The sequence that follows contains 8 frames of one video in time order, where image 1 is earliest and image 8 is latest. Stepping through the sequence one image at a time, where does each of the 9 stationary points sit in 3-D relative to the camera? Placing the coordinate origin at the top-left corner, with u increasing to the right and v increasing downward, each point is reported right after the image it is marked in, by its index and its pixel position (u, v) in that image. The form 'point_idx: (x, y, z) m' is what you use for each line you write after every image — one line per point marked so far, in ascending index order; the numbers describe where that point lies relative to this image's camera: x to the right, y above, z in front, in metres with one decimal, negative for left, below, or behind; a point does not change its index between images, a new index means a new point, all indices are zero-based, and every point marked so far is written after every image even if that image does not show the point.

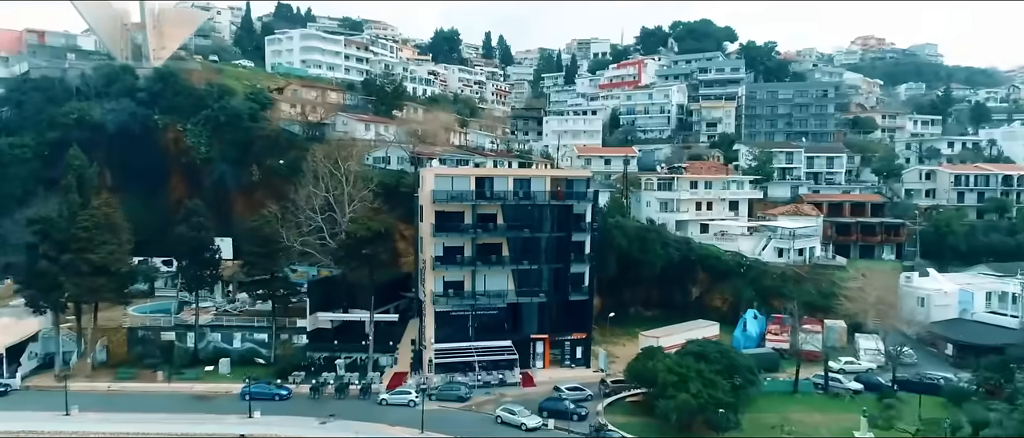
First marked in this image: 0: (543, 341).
0: (+0.5, -2.0, +11.5) m
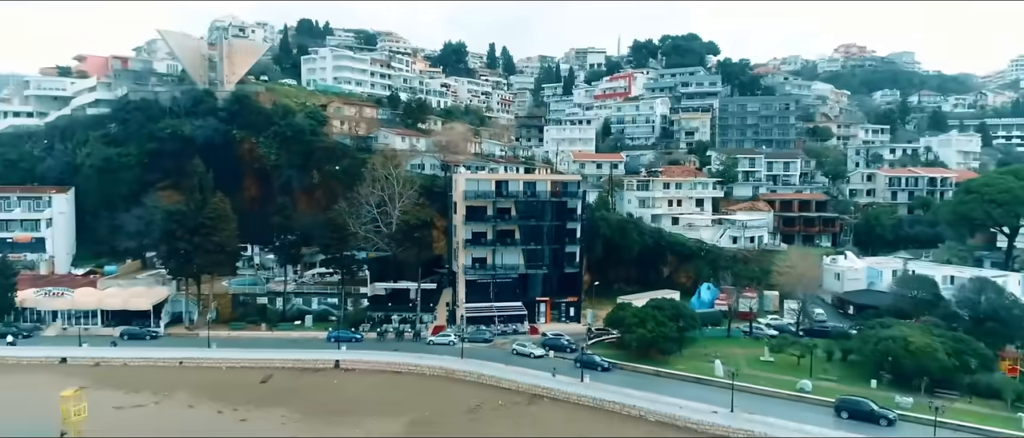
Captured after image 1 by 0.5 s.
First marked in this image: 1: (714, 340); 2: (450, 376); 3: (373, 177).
0: (+0.7, -1.8, +15.4) m
1: (+3.9, -2.4, +13.8) m
2: (-1.1, -2.6, +12.1) m
3: (-3.2, +0.9, +17.4) m
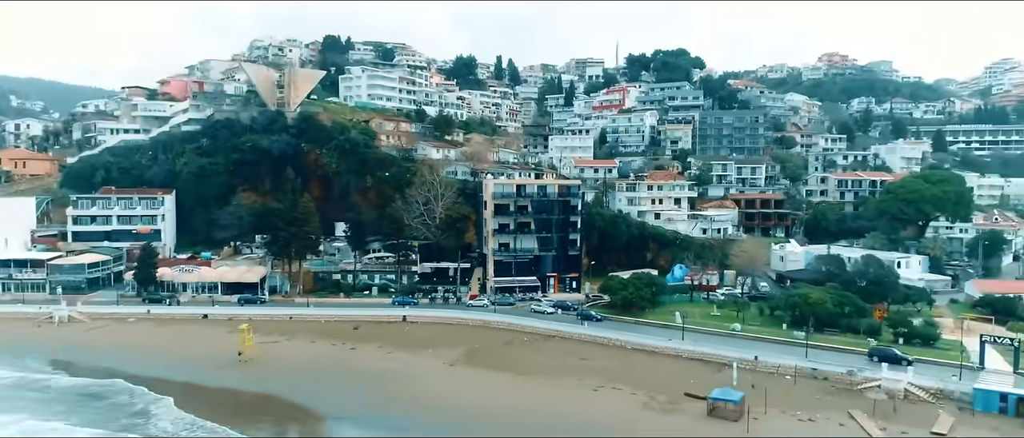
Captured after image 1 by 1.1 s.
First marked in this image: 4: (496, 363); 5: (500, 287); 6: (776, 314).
0: (+1.2, -1.7, +20.3) m
1: (+4.4, -2.2, +18.7) m
2: (-0.6, -2.5, +17.0) m
3: (-2.7, +1.0, +22.3) m
4: (-0.2, -2.8, +14.1) m
5: (-0.4, -1.9, +19.7) m
6: (+6.2, -2.2, +16.7) m
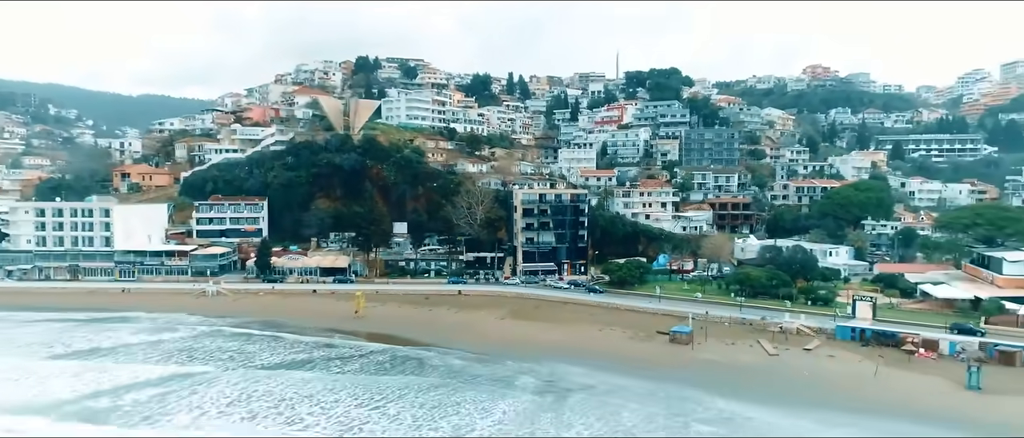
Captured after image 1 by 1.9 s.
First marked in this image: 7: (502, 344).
0: (+2.1, -1.7, +26.9) m
1: (+5.3, -2.2, +25.2) m
2: (+0.3, -2.5, +23.6) m
3: (-1.8, +1.0, +28.8) m
4: (+0.7, -2.9, +20.7) m
5: (+0.5, -1.9, +26.3) m
6: (+7.1, -2.2, +23.3) m
7: (-0.3, -3.2, +17.9) m
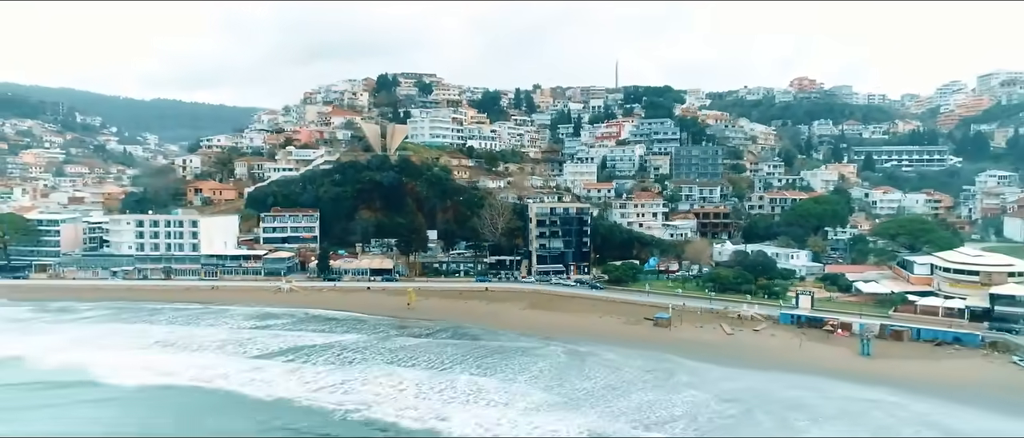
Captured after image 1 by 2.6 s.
0: (+2.8, -2.1, +32.4) m
1: (+6.0, -2.6, +30.8) m
2: (+1.0, -2.9, +29.2) m
3: (-1.1, +0.6, +34.4) m
4: (+1.4, -3.3, +26.3) m
5: (+1.2, -2.3, +31.9) m
6: (+7.8, -2.7, +28.9) m
7: (+0.5, -3.6, +23.4) m
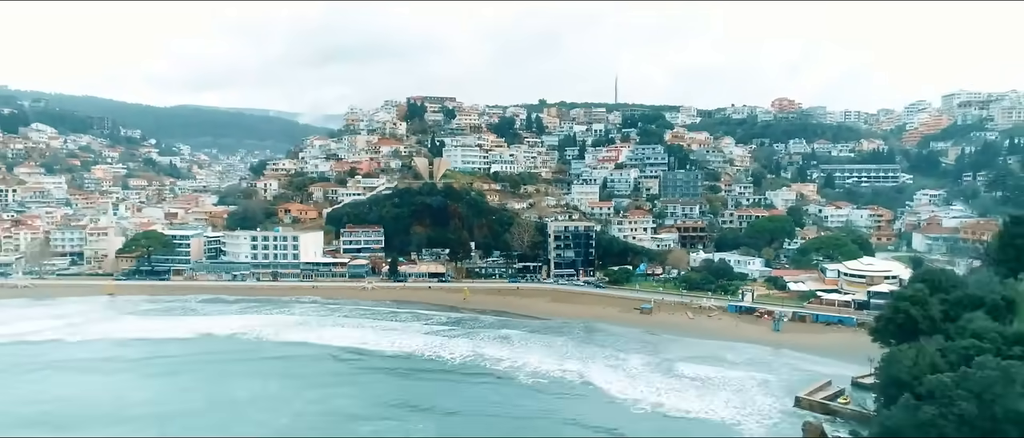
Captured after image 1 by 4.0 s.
0: (+4.2, -3.1, +42.6) m
1: (+7.4, -3.6, +40.9) m
2: (+2.4, -3.9, +39.3) m
3: (+0.3, -0.4, +44.6) m
4: (+2.8, -4.3, +36.4) m
5: (+2.6, -3.3, +42.0) m
6: (+9.2, -3.6, +39.0) m
7: (+1.8, -4.6, +33.6) m
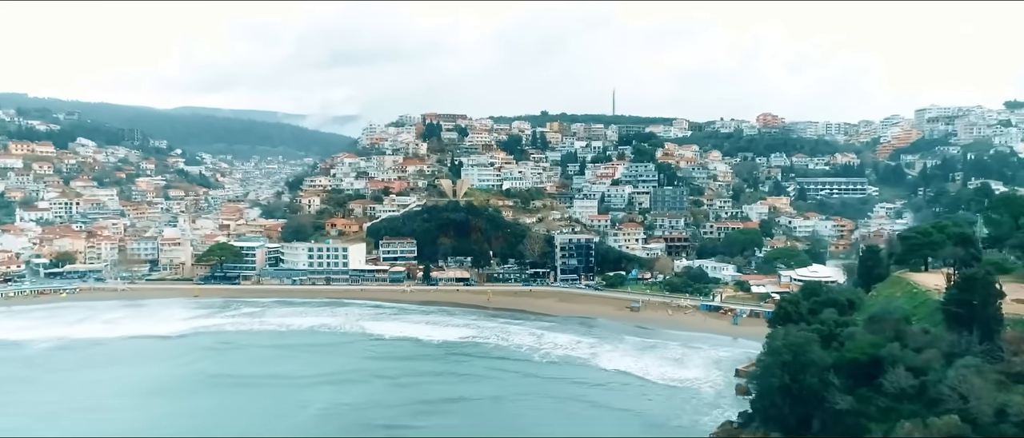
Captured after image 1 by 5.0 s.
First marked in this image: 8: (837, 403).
0: (+5.1, -4.0, +51.0) m
1: (+8.4, -4.6, +49.3) m
2: (+3.3, -4.9, +47.7) m
3: (+1.2, -1.4, +52.9) m
4: (+3.7, -5.2, +44.8) m
5: (+3.6, -4.3, +50.4) m
6: (+10.2, -4.6, +47.4) m
7: (+2.8, -5.5, +42.0) m
8: (+7.5, -4.2, +16.1) m
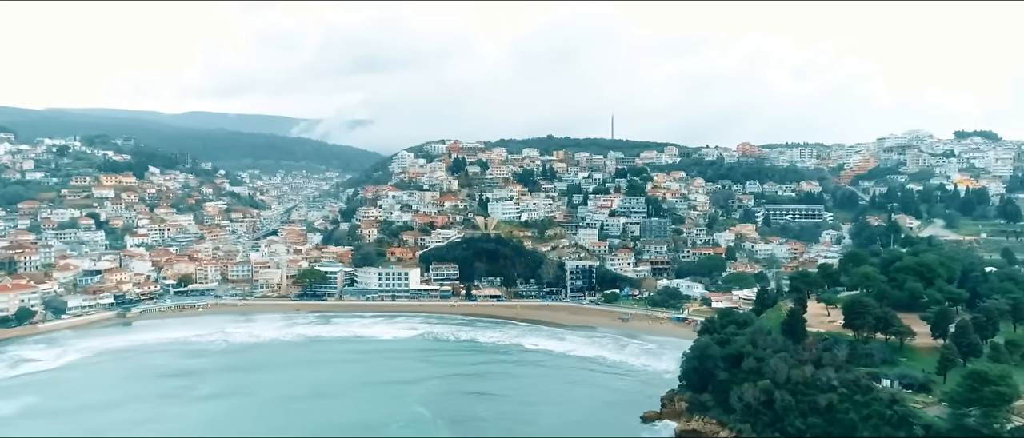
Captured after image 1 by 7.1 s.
0: (+7.1, -7.0, +66.8) m
1: (+10.3, -7.5, +65.2) m
2: (+5.3, -7.8, +63.5) m
3: (+3.2, -4.3, +68.8) m
4: (+5.7, -8.1, +60.7) m
5: (+5.5, -7.2, +66.3) m
6: (+12.1, -7.5, +63.2) m
7: (+4.8, -8.5, +57.8) m
8: (+9.4, -7.1, +31.9) m
